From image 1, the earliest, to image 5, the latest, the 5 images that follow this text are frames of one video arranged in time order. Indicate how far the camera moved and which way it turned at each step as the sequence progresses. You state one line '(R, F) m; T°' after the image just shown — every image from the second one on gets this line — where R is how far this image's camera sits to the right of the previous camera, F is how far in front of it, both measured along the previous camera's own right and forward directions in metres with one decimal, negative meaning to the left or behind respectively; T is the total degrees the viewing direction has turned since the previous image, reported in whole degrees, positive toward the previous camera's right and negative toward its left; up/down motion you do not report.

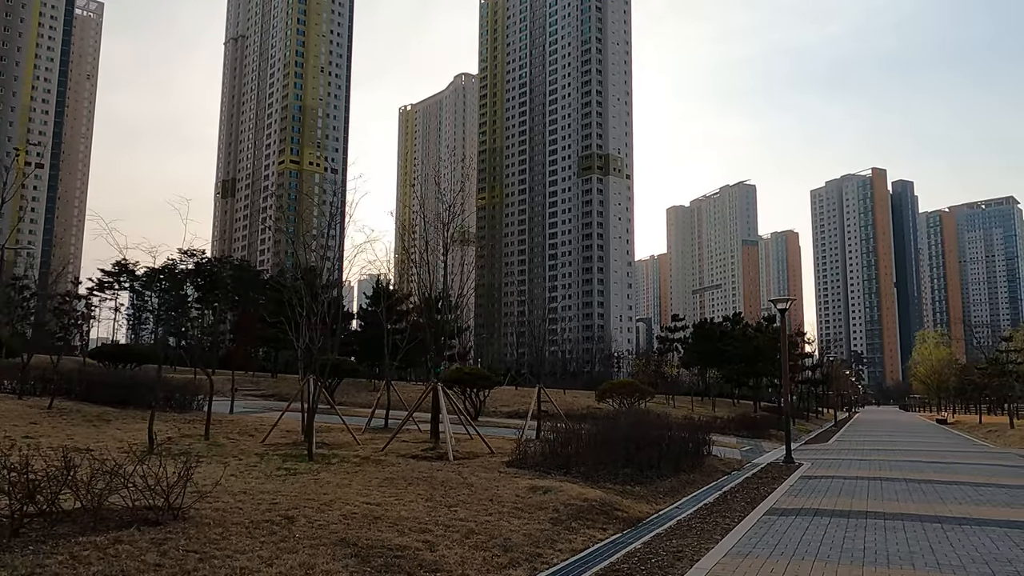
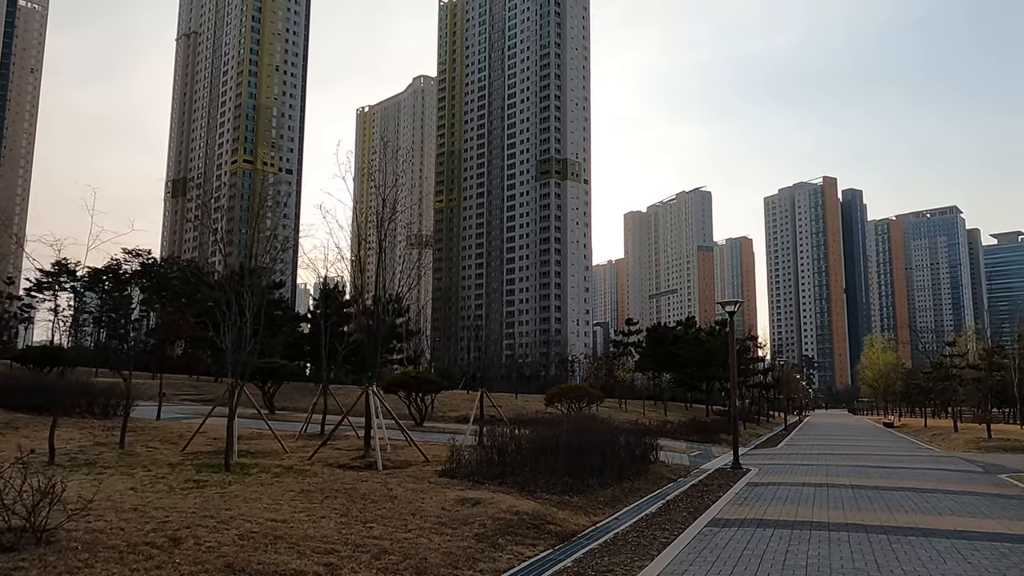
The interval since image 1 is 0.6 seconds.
(+0.3, +0.5) m; +3°
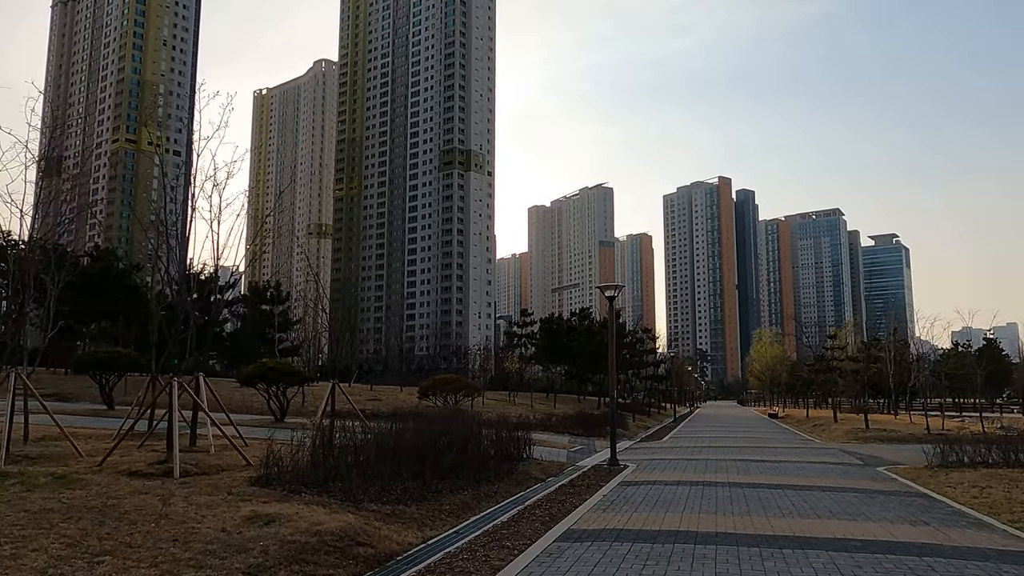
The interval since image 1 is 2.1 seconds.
(+0.7, +1.3) m; +7°
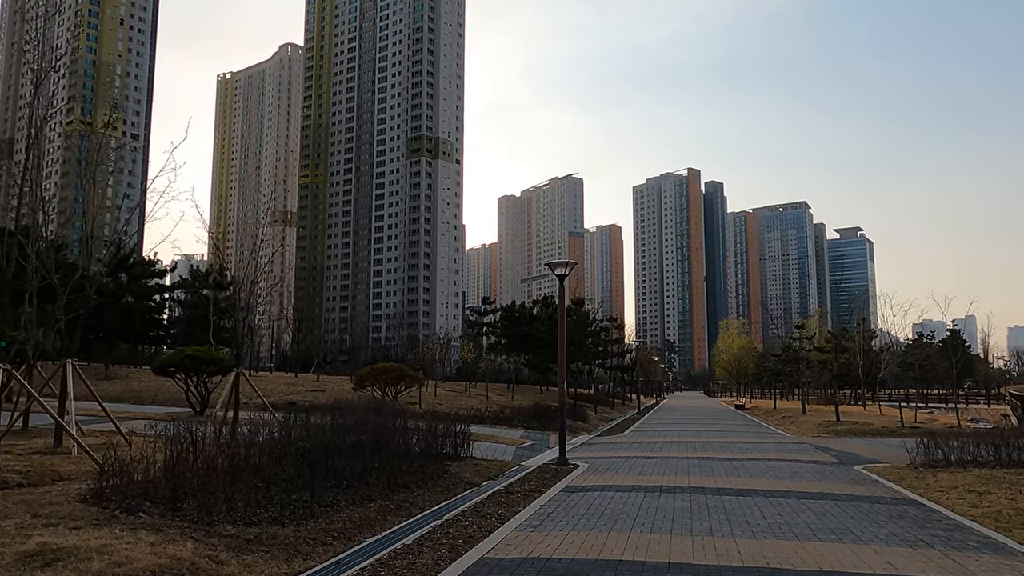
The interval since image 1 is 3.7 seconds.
(+0.5, +1.5) m; +2°
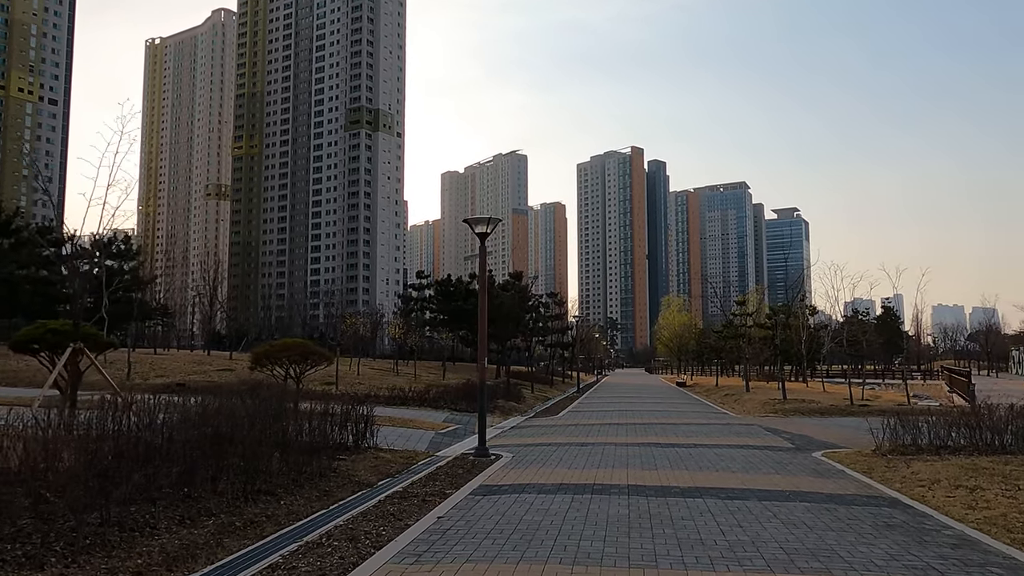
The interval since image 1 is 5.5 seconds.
(+0.4, +1.7) m; +4°
